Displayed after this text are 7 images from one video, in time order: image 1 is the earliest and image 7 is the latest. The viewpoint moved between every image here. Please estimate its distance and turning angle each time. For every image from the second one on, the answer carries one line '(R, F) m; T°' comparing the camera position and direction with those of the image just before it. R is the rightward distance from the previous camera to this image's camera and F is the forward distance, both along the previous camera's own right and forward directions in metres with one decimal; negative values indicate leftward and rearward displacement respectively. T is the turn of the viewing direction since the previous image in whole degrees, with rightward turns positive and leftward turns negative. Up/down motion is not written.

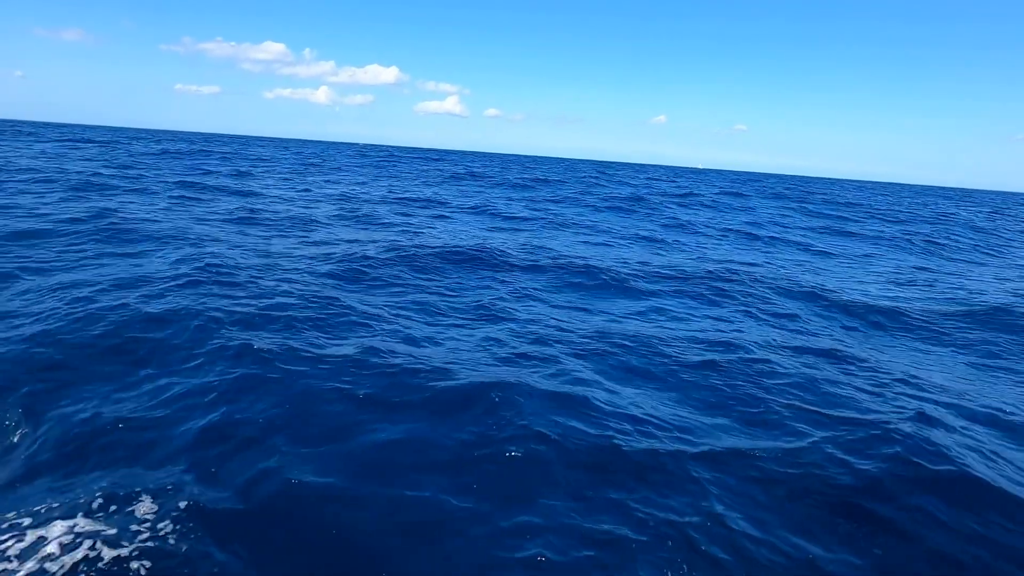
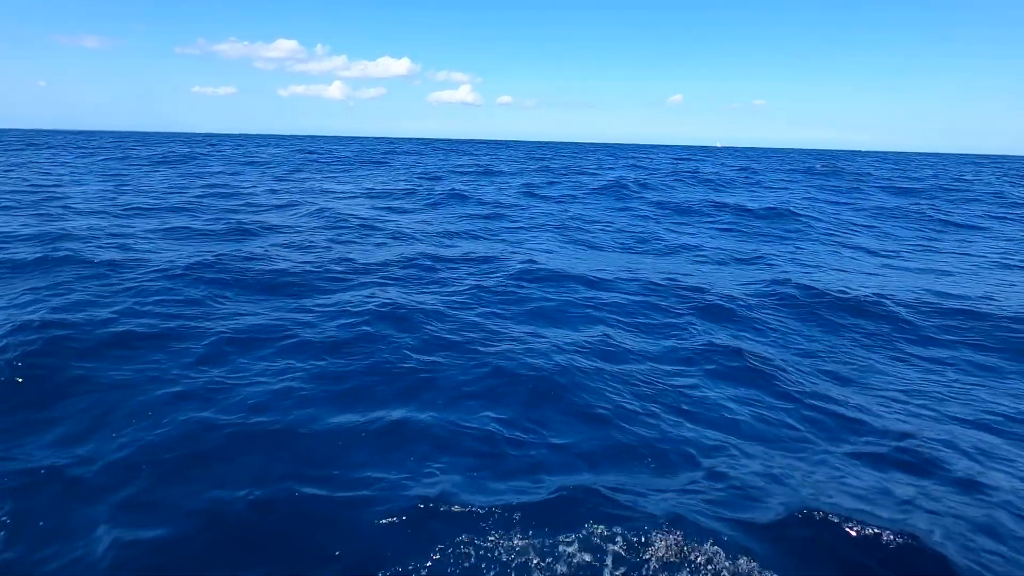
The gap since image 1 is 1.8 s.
(+1.4, +0.6) m; -2°
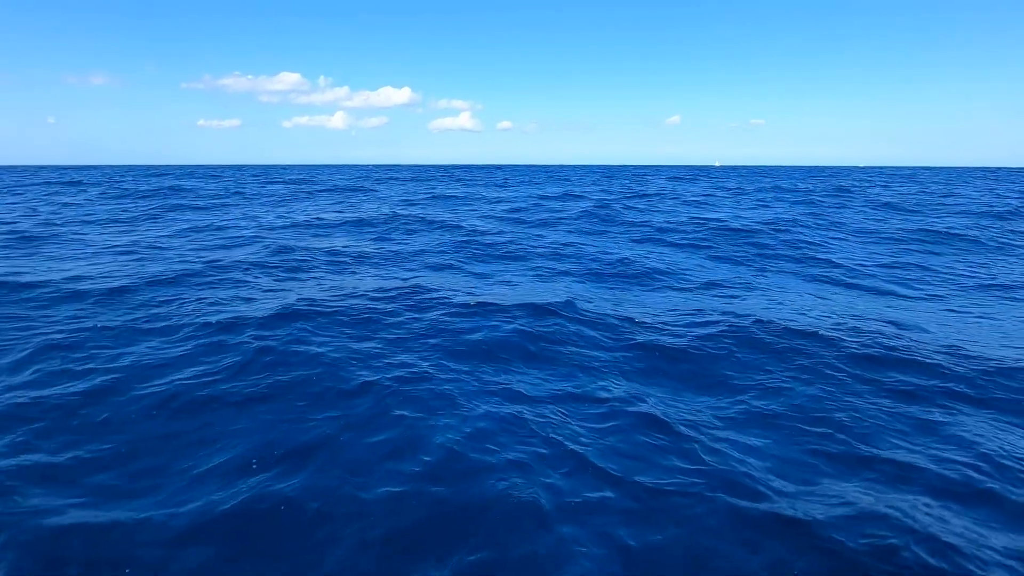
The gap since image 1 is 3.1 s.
(-1.4, -1.0) m; -1°
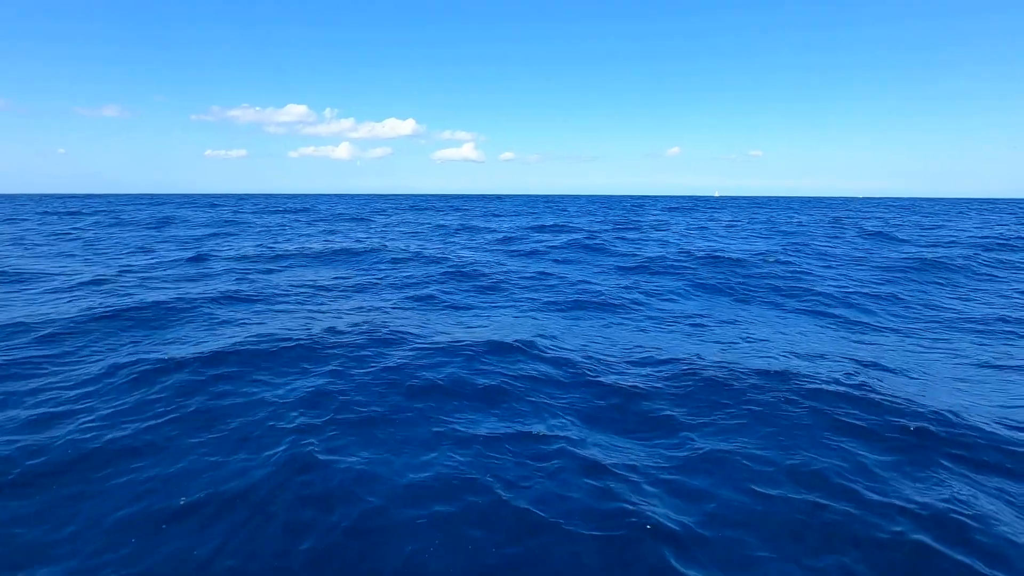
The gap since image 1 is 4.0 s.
(+0.9, +0.1) m; 0°
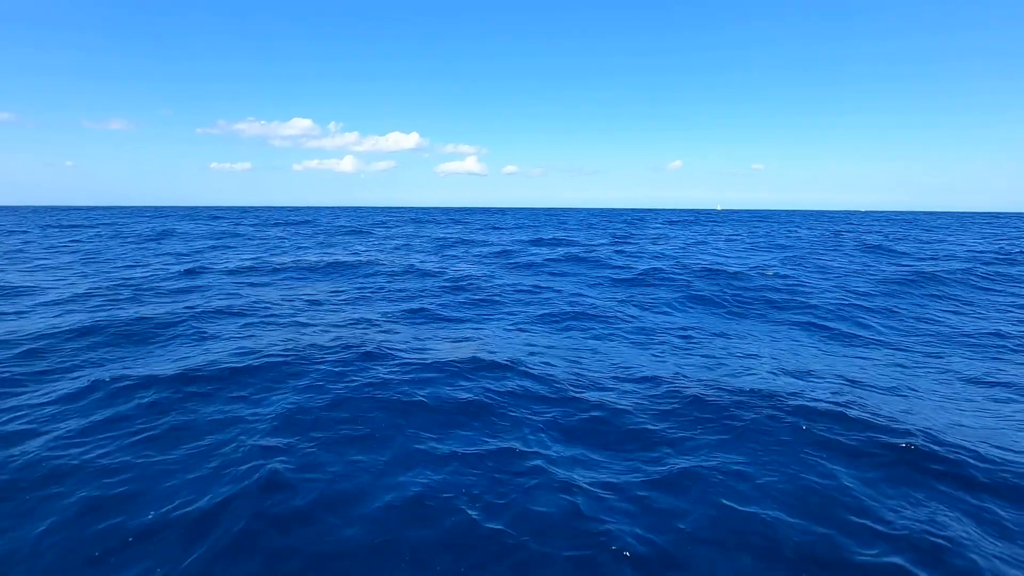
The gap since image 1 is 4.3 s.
(-5.0, -2.7) m; -3°
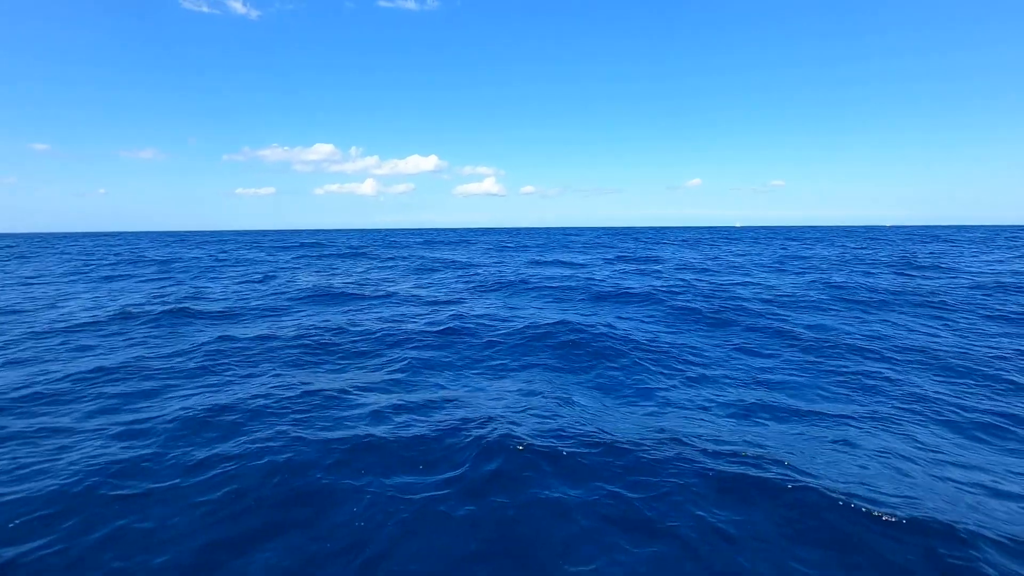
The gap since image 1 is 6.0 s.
(+3.4, +1.2) m; 0°
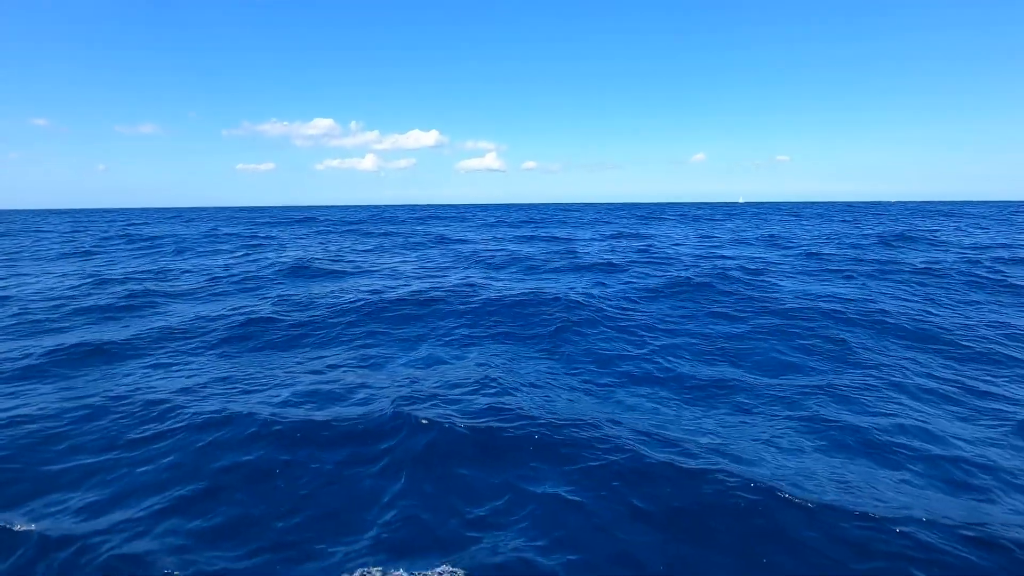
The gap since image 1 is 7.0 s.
(+1.9, +1.1) m; 0°
